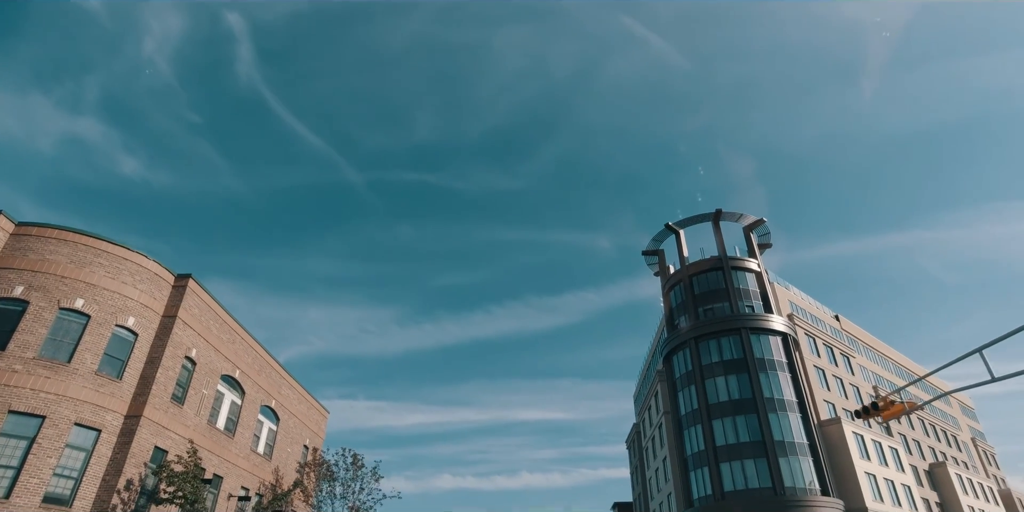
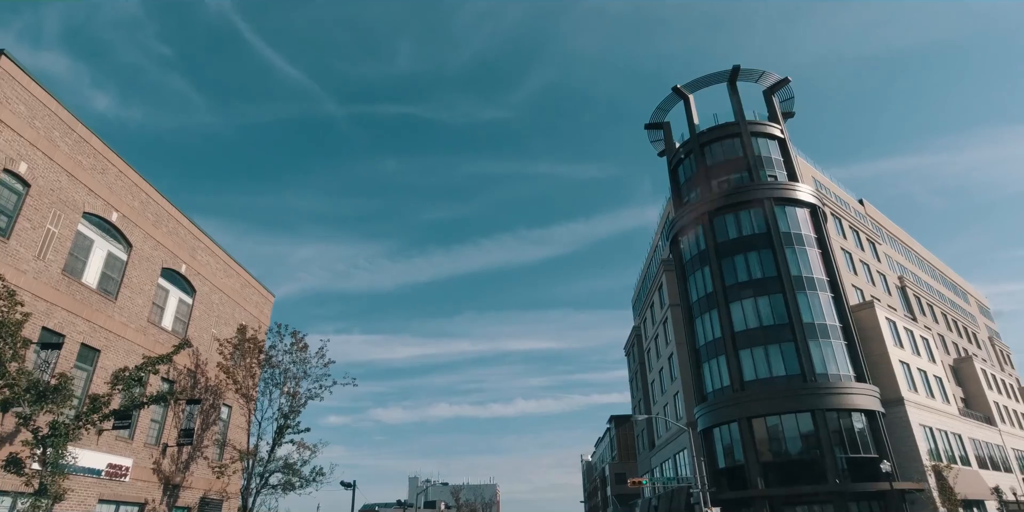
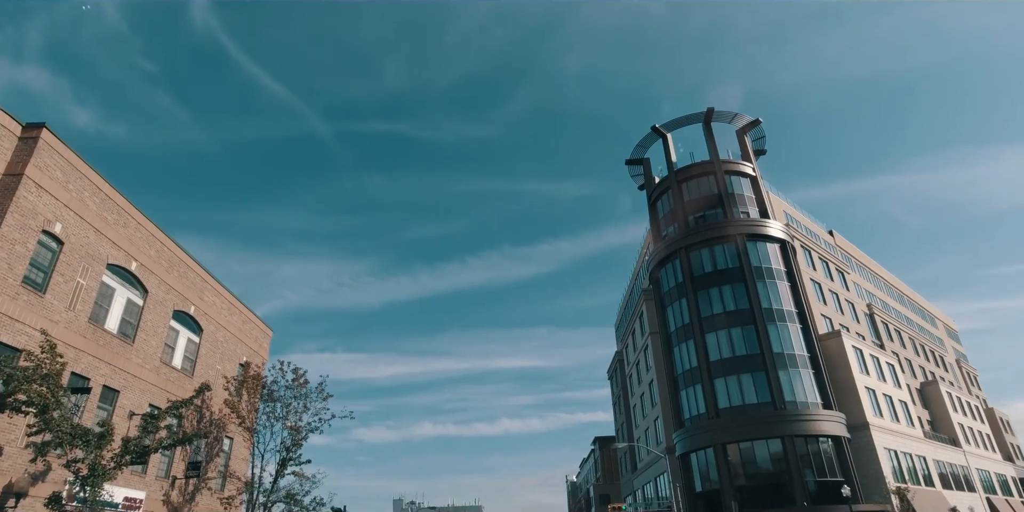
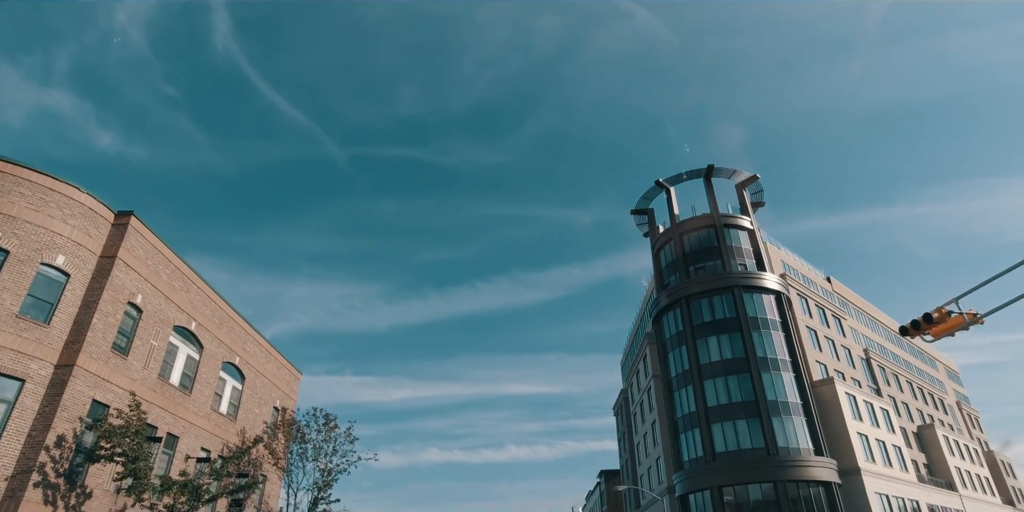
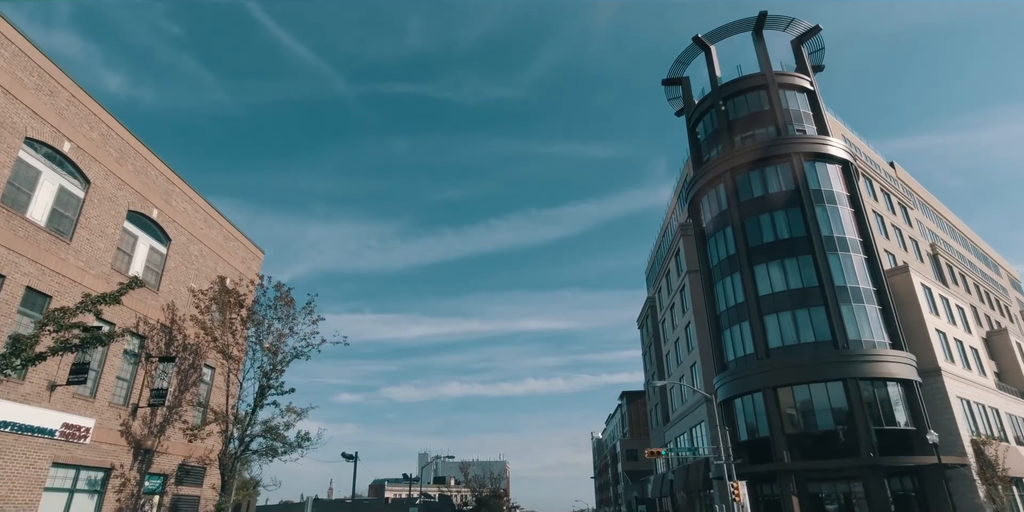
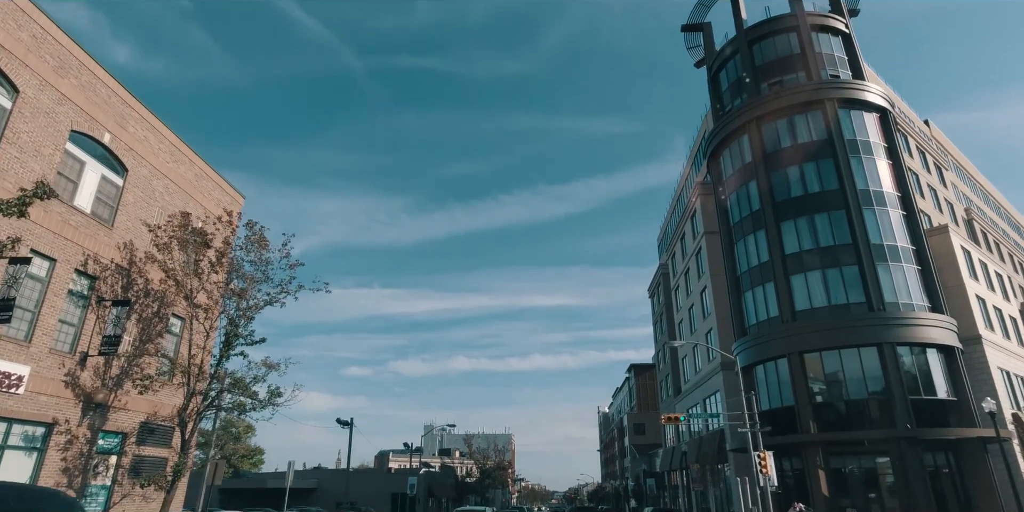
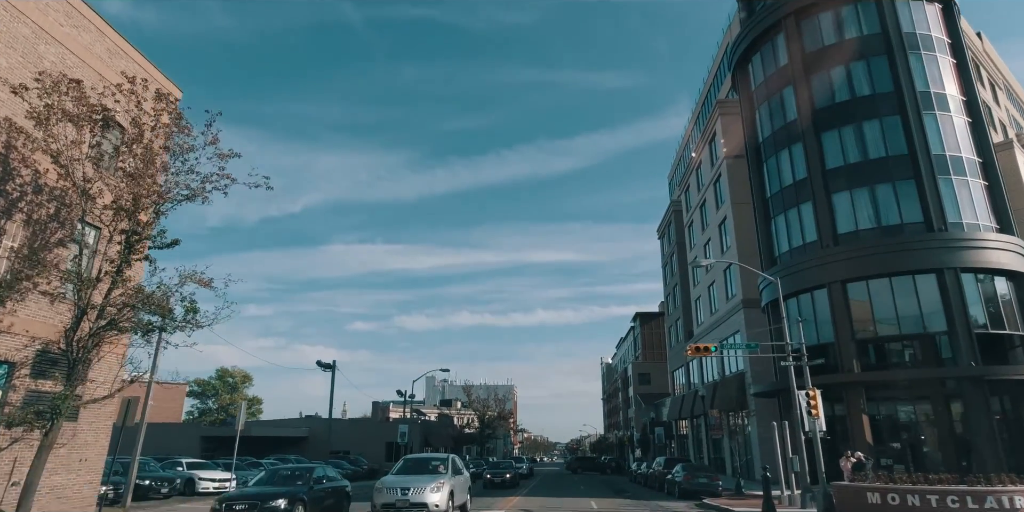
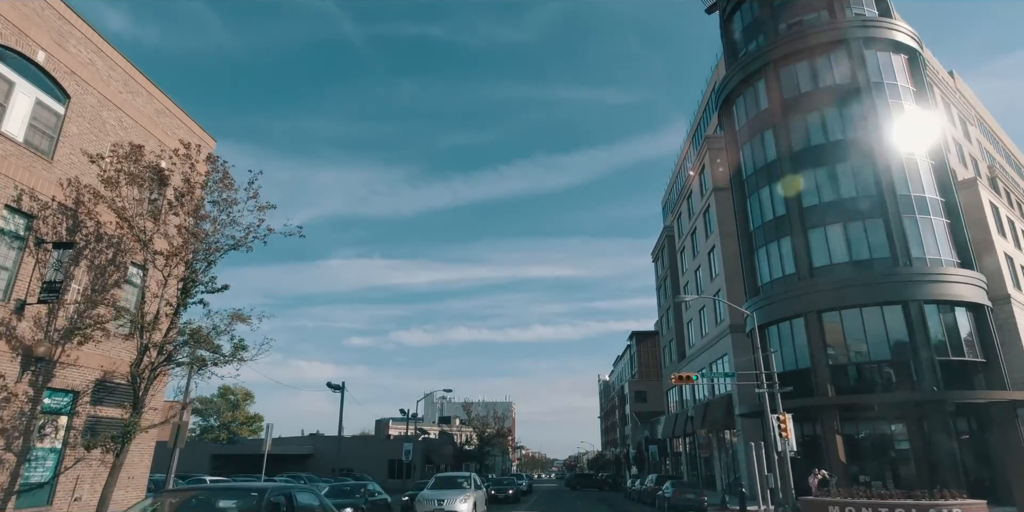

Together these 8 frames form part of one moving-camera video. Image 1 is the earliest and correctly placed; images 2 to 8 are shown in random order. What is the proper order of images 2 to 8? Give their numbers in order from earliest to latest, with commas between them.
4, 3, 2, 5, 6, 8, 7
